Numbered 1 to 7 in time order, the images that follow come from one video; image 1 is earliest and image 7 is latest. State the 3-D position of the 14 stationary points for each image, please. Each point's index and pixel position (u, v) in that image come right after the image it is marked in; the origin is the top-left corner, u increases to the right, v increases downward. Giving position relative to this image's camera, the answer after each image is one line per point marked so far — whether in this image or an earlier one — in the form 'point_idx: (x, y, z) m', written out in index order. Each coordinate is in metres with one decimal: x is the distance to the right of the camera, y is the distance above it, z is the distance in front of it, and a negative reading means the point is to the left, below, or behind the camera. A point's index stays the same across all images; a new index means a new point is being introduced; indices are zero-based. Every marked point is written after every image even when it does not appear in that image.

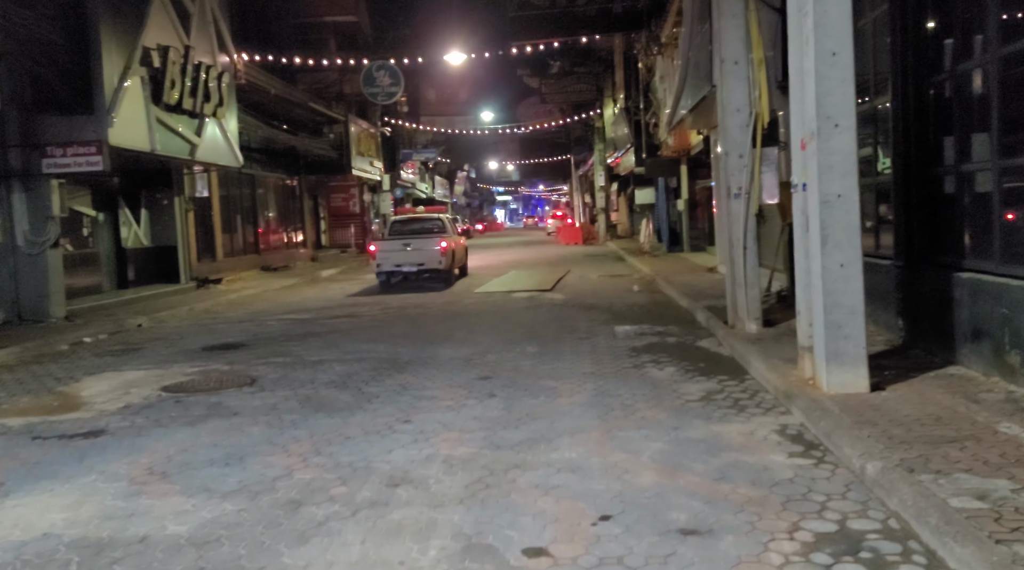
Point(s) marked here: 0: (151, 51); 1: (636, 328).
0: (-7.1, +4.6, +18.0) m
1: (+1.7, -0.6, +12.6) m
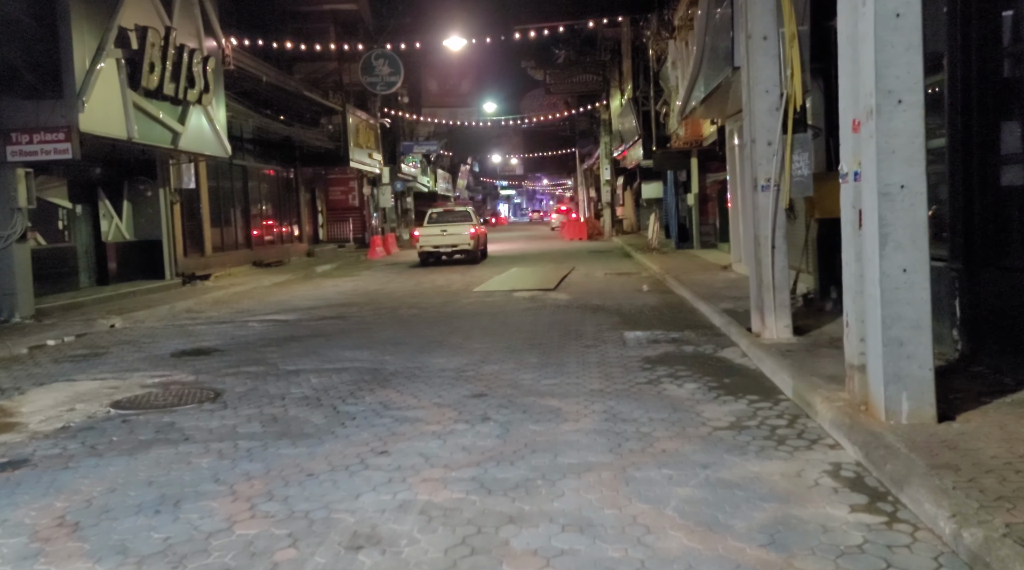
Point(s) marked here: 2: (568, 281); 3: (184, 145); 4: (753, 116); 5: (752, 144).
0: (-7.1, +4.7, +16.8) m
1: (+1.7, -0.6, +11.4) m
2: (+1.2, +0.1, +20.1) m
3: (-7.0, +3.0, +19.3) m
4: (+2.6, +1.8, +9.8) m
5: (+2.6, +1.5, +9.8) m
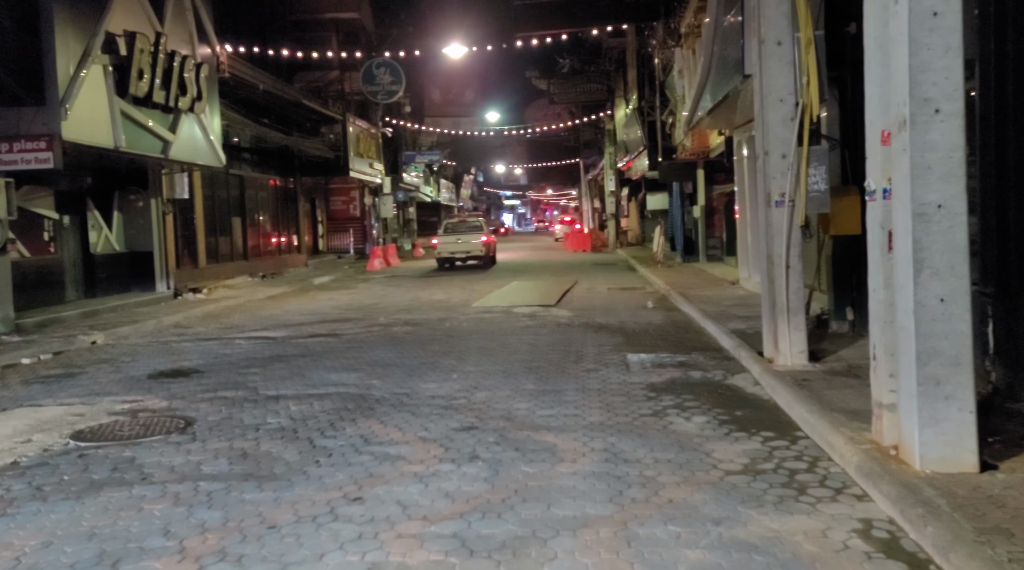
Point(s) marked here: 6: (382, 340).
0: (-7.1, +4.4, +16.2) m
1: (+1.7, -0.8, +10.8) m
2: (+1.2, -0.2, +19.4) m
3: (-6.9, +2.7, +18.7) m
4: (+2.6, +1.6, +9.1) m
5: (+2.5, +1.3, +9.2) m
6: (-1.9, -0.8, +13.4) m
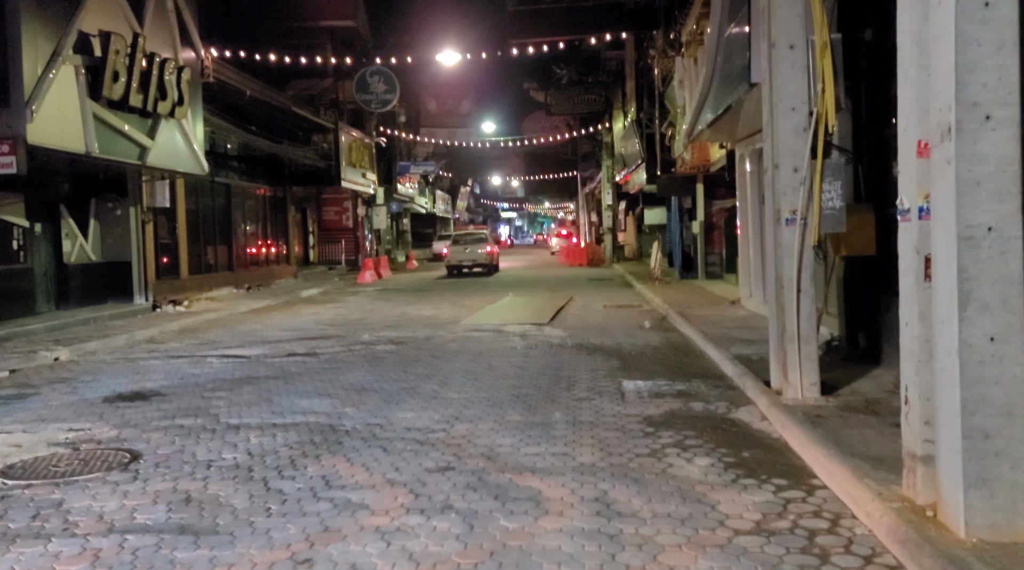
0: (-7.2, +4.2, +15.5) m
1: (+1.5, -1.1, +10.0) m
2: (+1.1, -0.6, +18.6) m
3: (-7.1, +2.4, +17.9) m
4: (+2.4, +1.4, +8.4) m
5: (+2.4, +1.1, +8.4) m
6: (-2.1, -1.0, +12.6) m
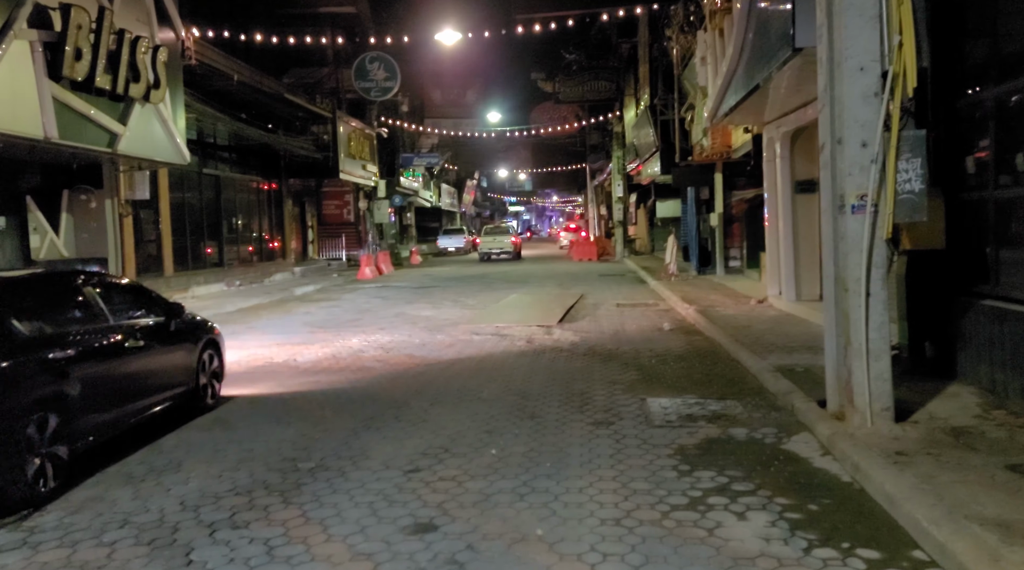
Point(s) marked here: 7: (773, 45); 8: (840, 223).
0: (-7.1, +4.2, +14.0) m
1: (+1.5, -1.1, +8.4) m
2: (+1.2, -0.5, +17.1) m
3: (-7.0, +2.5, +16.4) m
4: (+2.4, +1.3, +6.8) m
5: (+2.4, +1.1, +6.8) m
6: (-2.0, -1.0, +11.0) m
7: (+3.2, +2.9, +11.0) m
8: (+2.5, +0.5, +6.9) m
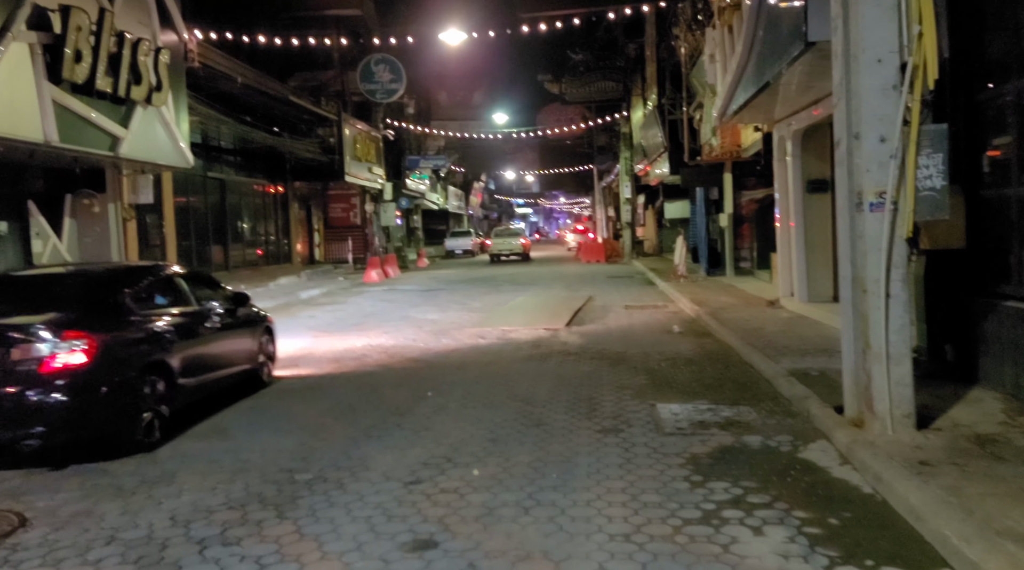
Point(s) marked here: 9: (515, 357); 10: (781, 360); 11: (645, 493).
0: (-7.1, +4.1, +13.8) m
1: (+1.6, -1.1, +8.1) m
2: (+1.3, -0.6, +16.8) m
3: (-6.9, +2.4, +16.3) m
4: (+2.5, +1.3, +6.5) m
5: (+2.5, +1.0, +6.6) m
6: (-2.0, -1.1, +10.8) m
7: (+3.2, +2.9, +10.7) m
8: (+2.5, +0.5, +6.6) m
9: (0.0, -0.9, +11.8) m
10: (+2.9, -0.8, +9.9) m
11: (+0.8, -1.3, +5.8) m
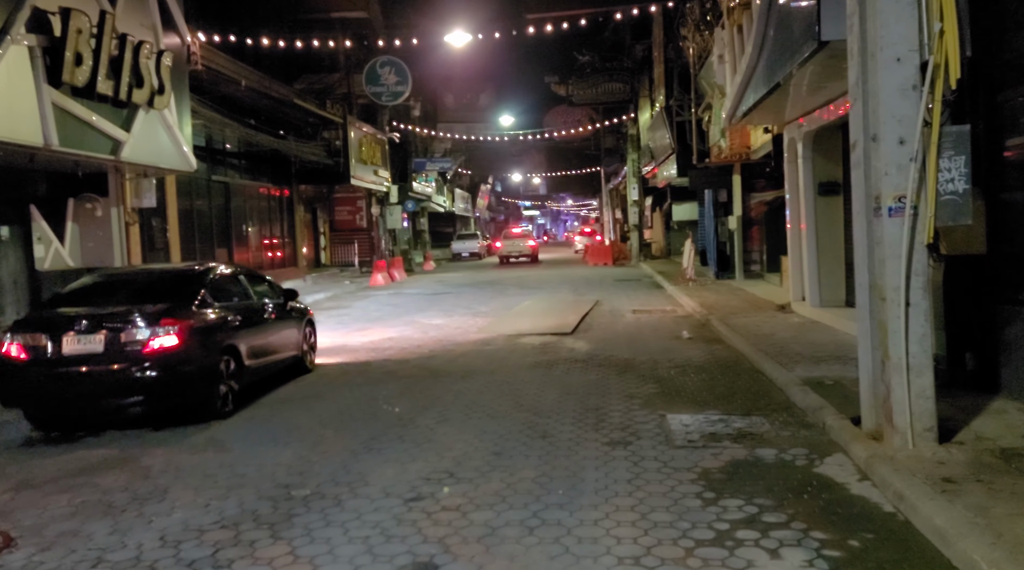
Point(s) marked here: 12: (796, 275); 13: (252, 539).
0: (-7.0, +4.0, +13.6) m
1: (+1.6, -1.2, +7.9) m
2: (+1.4, -0.7, +16.6) m
3: (-6.8, +2.3, +16.1) m
4: (+2.5, +1.3, +6.3) m
5: (+2.5, +1.0, +6.3) m
6: (-1.9, -1.2, +10.6) m
7: (+3.3, +2.8, +10.4) m
8: (+2.5, +0.4, +6.3) m
9: (+0.1, -1.0, +11.5) m
10: (+3.0, -0.9, +9.6) m
11: (+0.9, -1.4, +5.5) m
12: (+4.8, +0.2, +15.5) m
13: (-1.5, -1.5, +5.3) m
